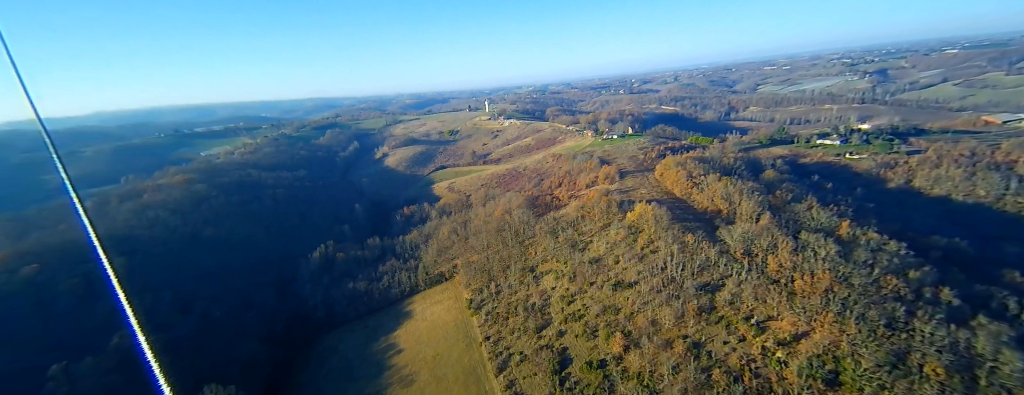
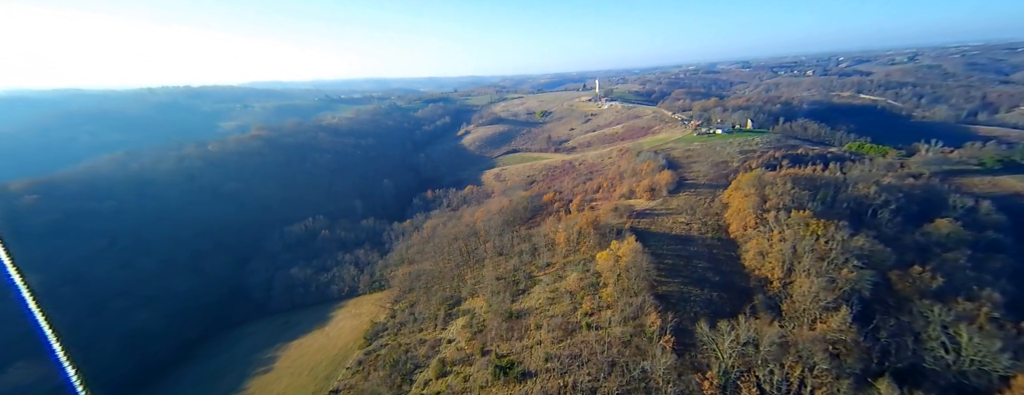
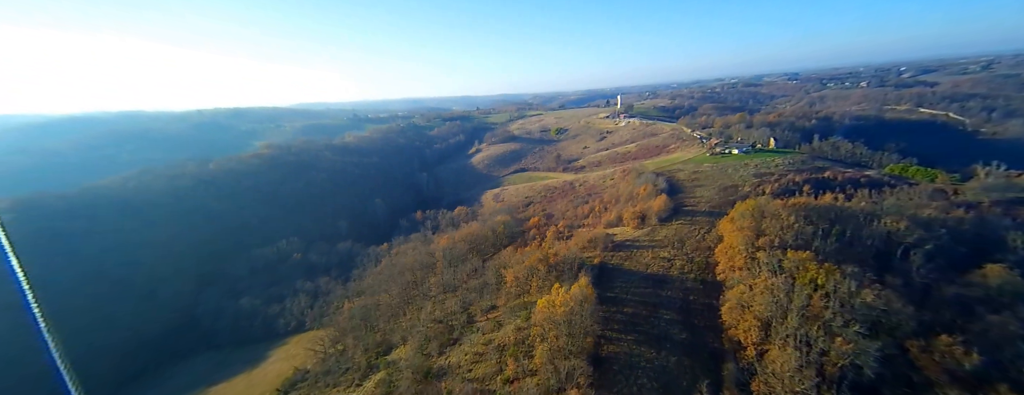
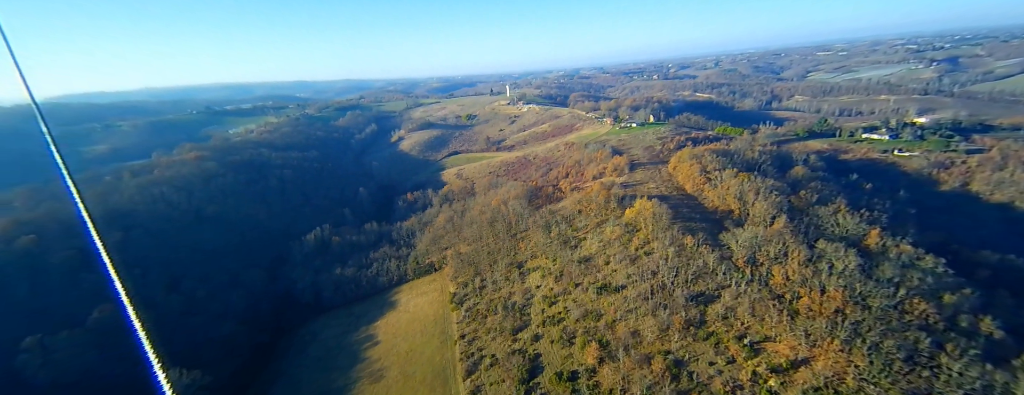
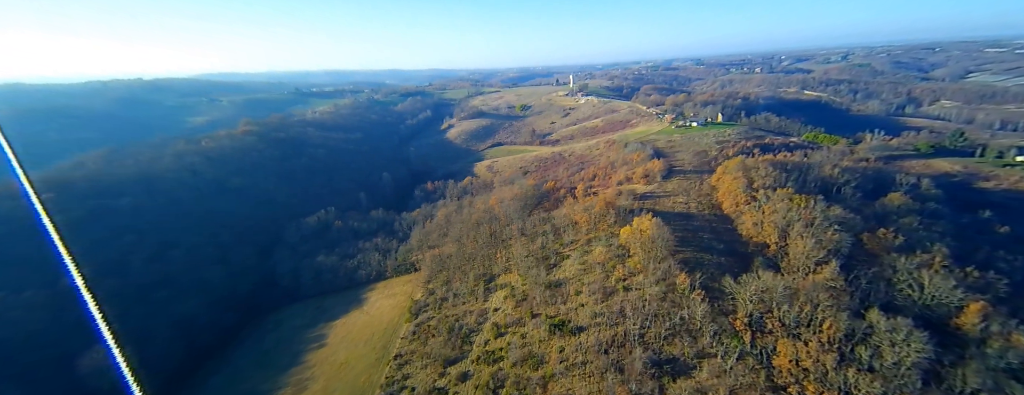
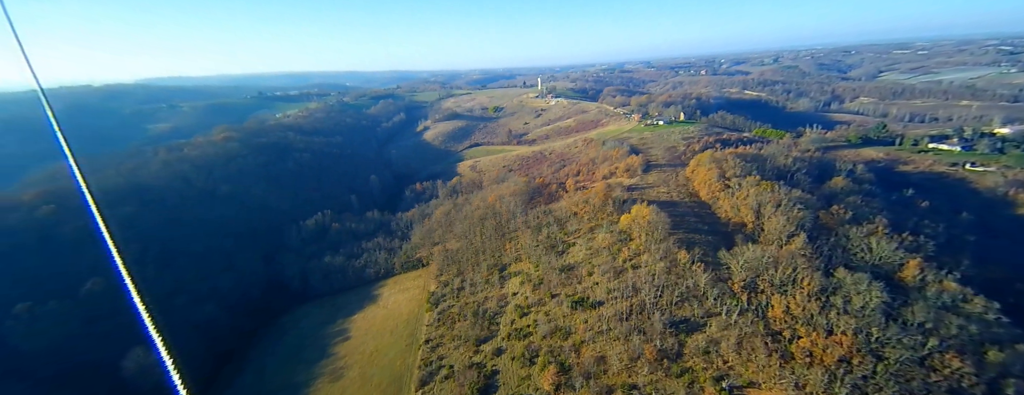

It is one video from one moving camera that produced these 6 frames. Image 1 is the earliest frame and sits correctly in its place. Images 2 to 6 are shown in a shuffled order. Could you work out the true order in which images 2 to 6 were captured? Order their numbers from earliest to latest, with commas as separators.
4, 6, 5, 2, 3
